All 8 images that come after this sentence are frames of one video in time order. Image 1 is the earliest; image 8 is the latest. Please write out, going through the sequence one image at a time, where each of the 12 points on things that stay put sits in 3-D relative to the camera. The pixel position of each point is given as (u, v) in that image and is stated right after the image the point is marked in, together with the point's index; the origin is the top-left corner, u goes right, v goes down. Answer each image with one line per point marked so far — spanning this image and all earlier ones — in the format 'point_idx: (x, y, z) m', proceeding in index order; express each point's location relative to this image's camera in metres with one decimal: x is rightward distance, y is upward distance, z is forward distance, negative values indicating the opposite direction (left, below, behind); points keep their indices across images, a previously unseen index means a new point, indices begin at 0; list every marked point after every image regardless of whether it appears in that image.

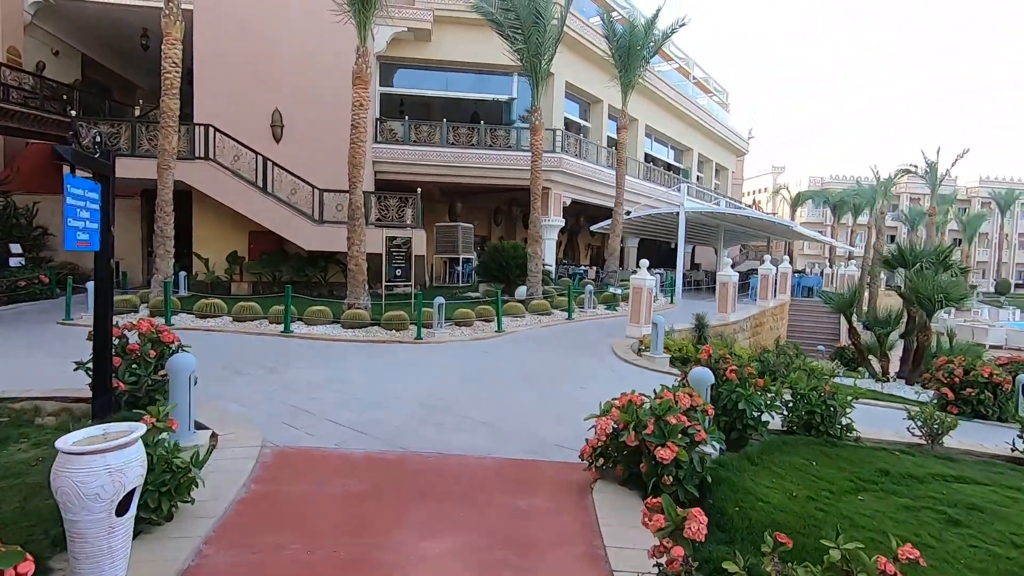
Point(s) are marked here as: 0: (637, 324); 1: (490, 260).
0: (+2.4, -0.7, +10.1) m
1: (-0.6, +0.7, +15.2) m
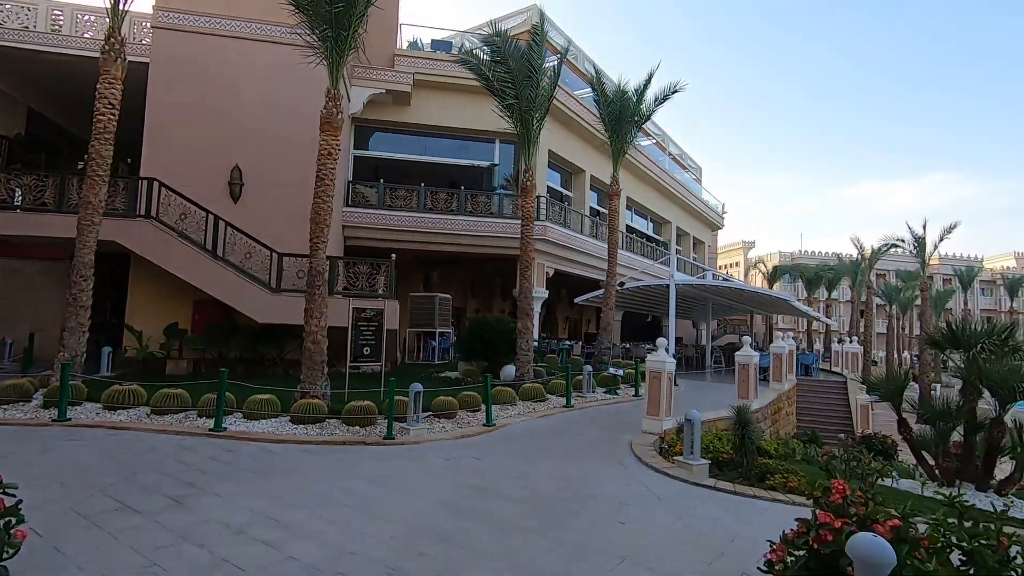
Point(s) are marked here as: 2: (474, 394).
0: (+2.3, -2.0, +8.4) m
1: (-1.0, -1.3, +13.5) m
2: (-0.7, -1.9, +9.6) m
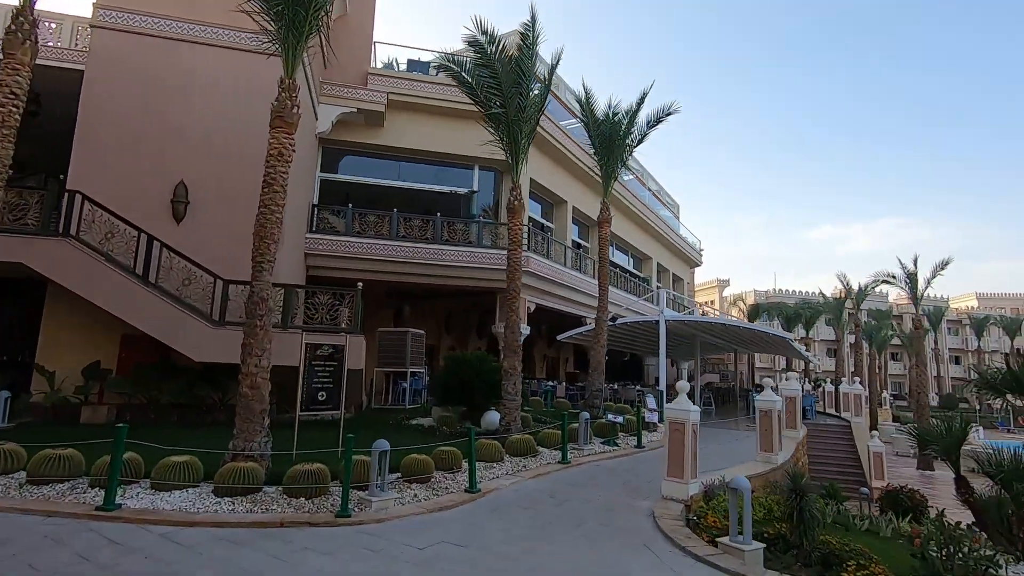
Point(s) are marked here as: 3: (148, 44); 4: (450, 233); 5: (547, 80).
0: (+2.2, -2.4, +6.8) m
1: (-1.4, -2.0, +11.7) m
2: (-0.8, -2.3, +7.9) m
3: (-8.3, +5.6, +12.4) m
4: (-2.0, +1.8, +17.6) m
5: (+0.7, +4.2, +10.8) m
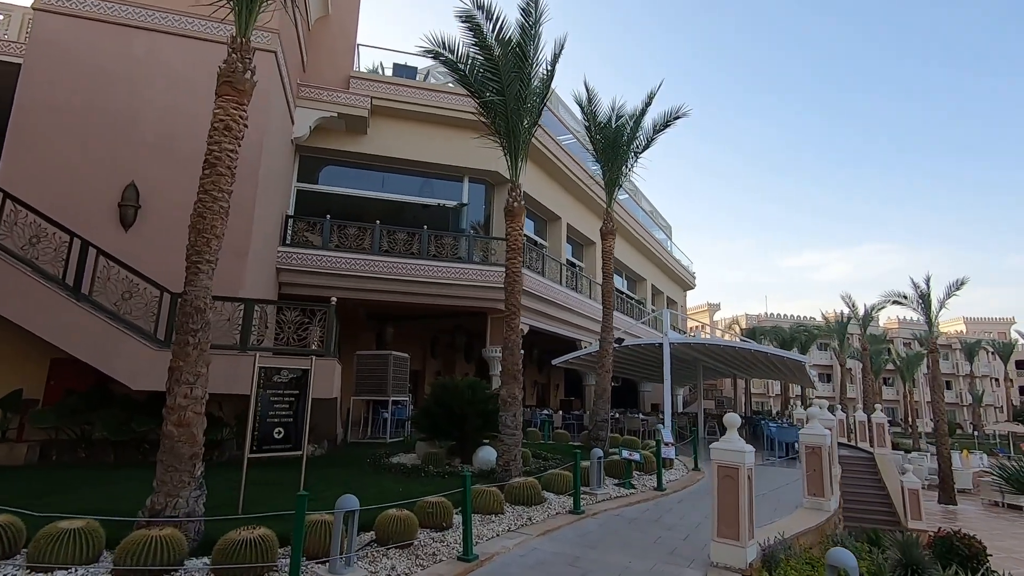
0: (+2.2, -2.5, +5.3) m
1: (-1.4, -2.3, +10.2) m
2: (-0.8, -2.5, +6.3) m
3: (-8.4, +5.3, +11.0) m
4: (-2.2, +1.2, +16.1) m
5: (+0.7, +3.9, +9.6) m
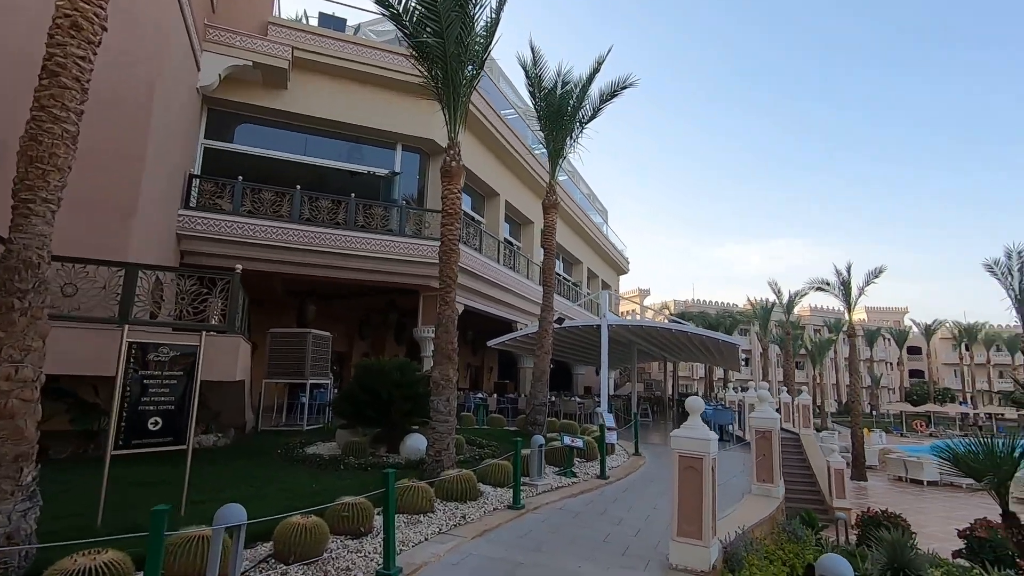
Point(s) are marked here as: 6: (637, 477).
0: (+1.6, -2.2, +4.7) m
1: (-2.6, -1.8, +9.1) m
2: (-1.5, -2.1, +5.3) m
3: (-9.4, +5.9, +8.8) m
4: (-4.0, +1.9, +14.8) m
5: (-0.3, +4.3, +8.5) m
6: (+2.0, -3.1, +8.8) m
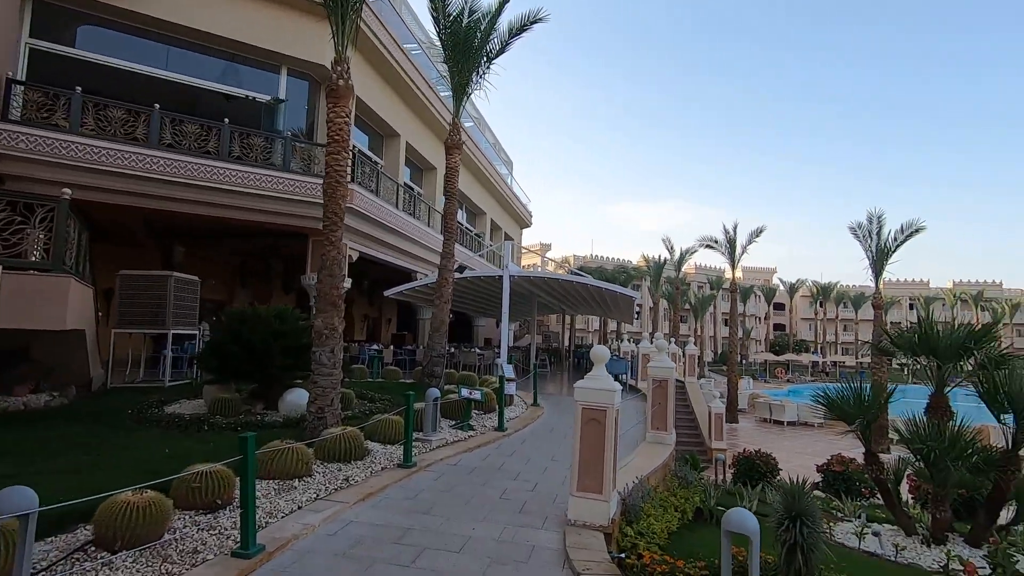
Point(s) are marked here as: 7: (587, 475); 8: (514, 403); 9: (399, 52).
0: (+0.7, -1.7, +4.5) m
1: (-4.2, -0.9, +8.0) m
2: (-2.4, -1.5, +4.5) m
3: (-10.6, +6.9, +5.9) m
4: (-6.5, +3.4, +13.0) m
5: (-1.6, +5.2, +7.4) m
6: (+0.4, -2.2, +8.6) m
7: (+0.6, -1.6, +4.5) m
8: (0.0, -2.1, +10.0) m
9: (-3.6, +7.4, +16.9) m
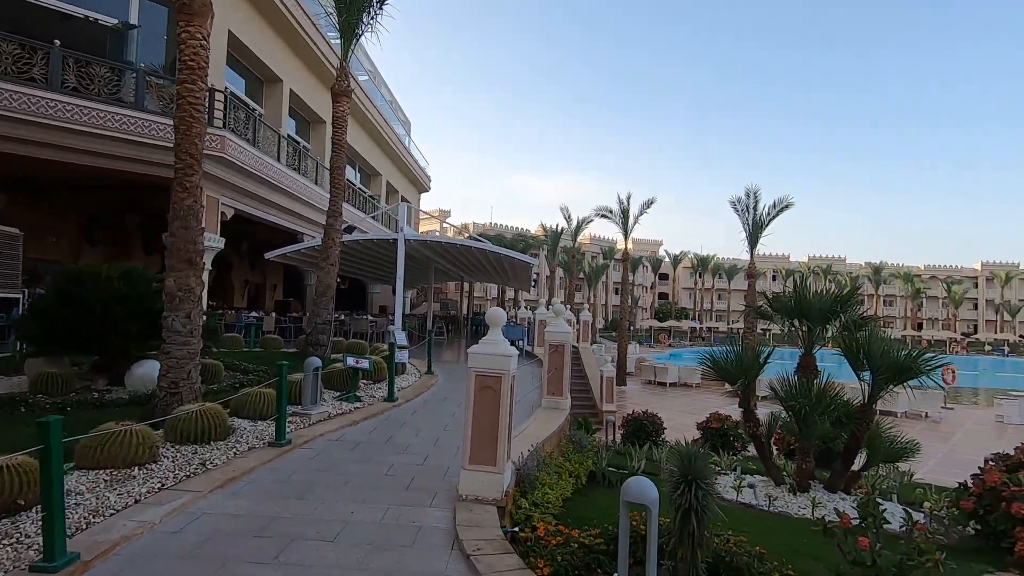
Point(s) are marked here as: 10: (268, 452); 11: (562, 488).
0: (-0.1, -1.4, +4.2) m
1: (-5.6, -0.3, +6.6) m
2: (-3.2, -1.1, +3.6) m
3: (-11.4, +7.4, +2.9) m
4: (-8.7, +4.2, +10.9) m
5: (-2.9, +5.7, +6.2) m
6: (-1.3, -1.7, +8.2) m
7: (-0.2, -1.2, +4.2) m
8: (-1.9, -1.5, +9.5) m
9: (-6.6, +8.5, +15.1) m
10: (-2.3, -1.6, +5.2) m
11: (+0.5, -1.9, +5.1) m
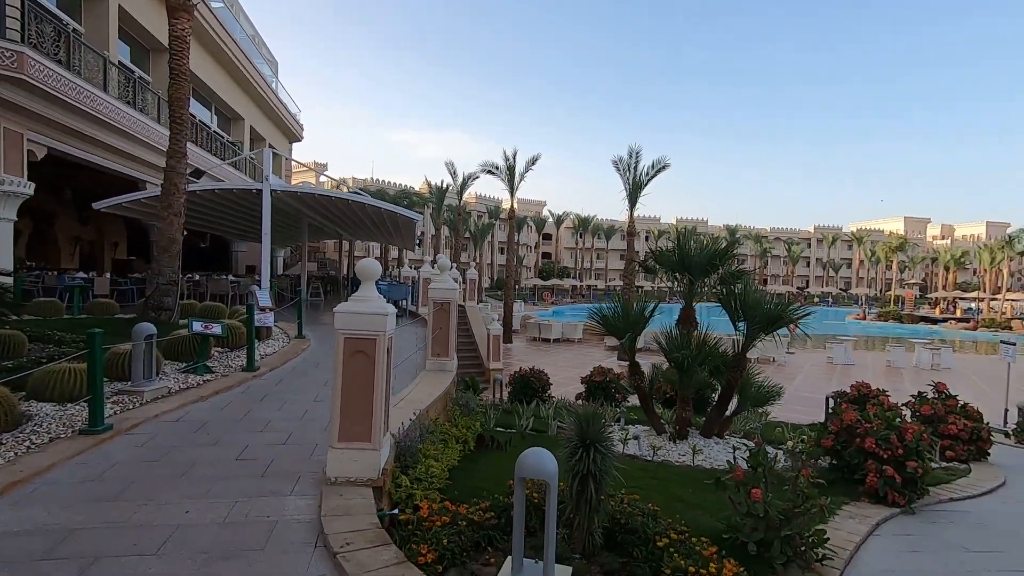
0: (-1.0, -1.0, +3.6) m
1: (-6.8, +0.2, +4.8) m
2: (-3.9, -0.9, +2.4) m
3: (-11.7, +7.5, -0.6) m
4: (-10.7, +5.0, +8.0) m
5: (-4.0, +6.1, +4.5) m
6: (-2.9, -1.0, +7.3) m
7: (-1.1, -0.9, +3.6) m
8: (-3.7, -0.8, +8.4) m
9: (-9.5, +9.5, +12.2) m
10: (-3.3, -1.2, +4.1) m
11: (-0.6, -1.5, +4.7) m
